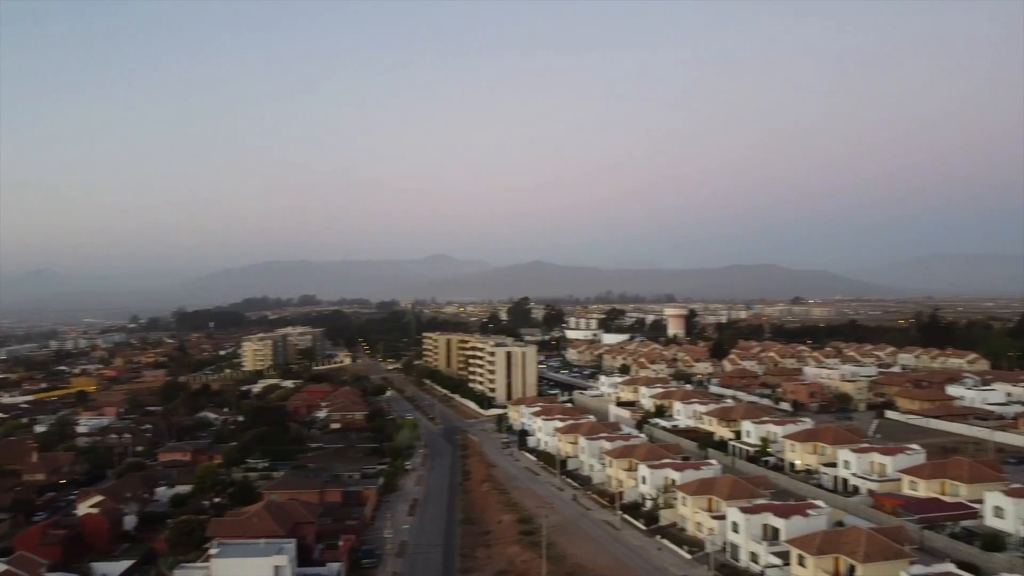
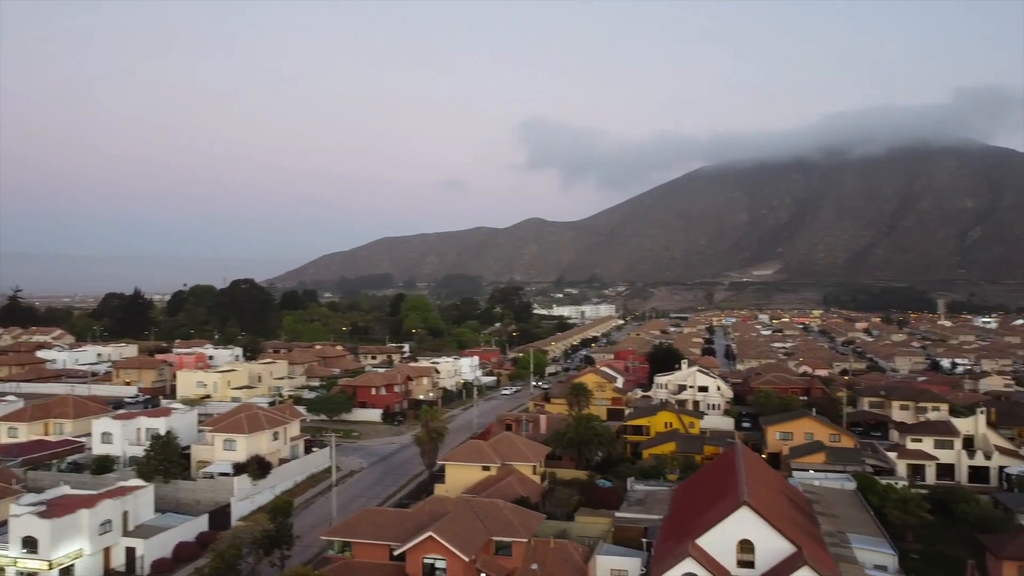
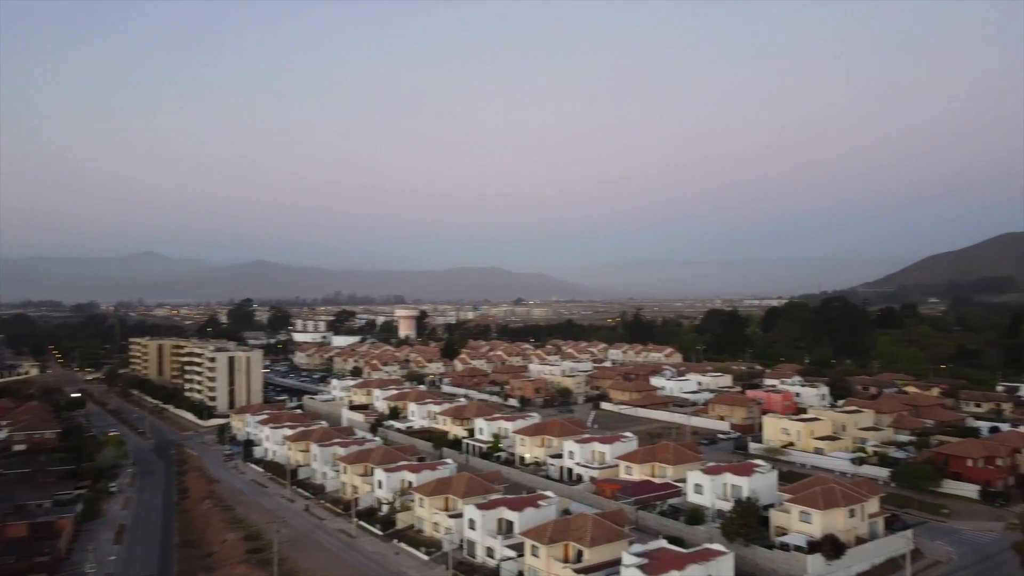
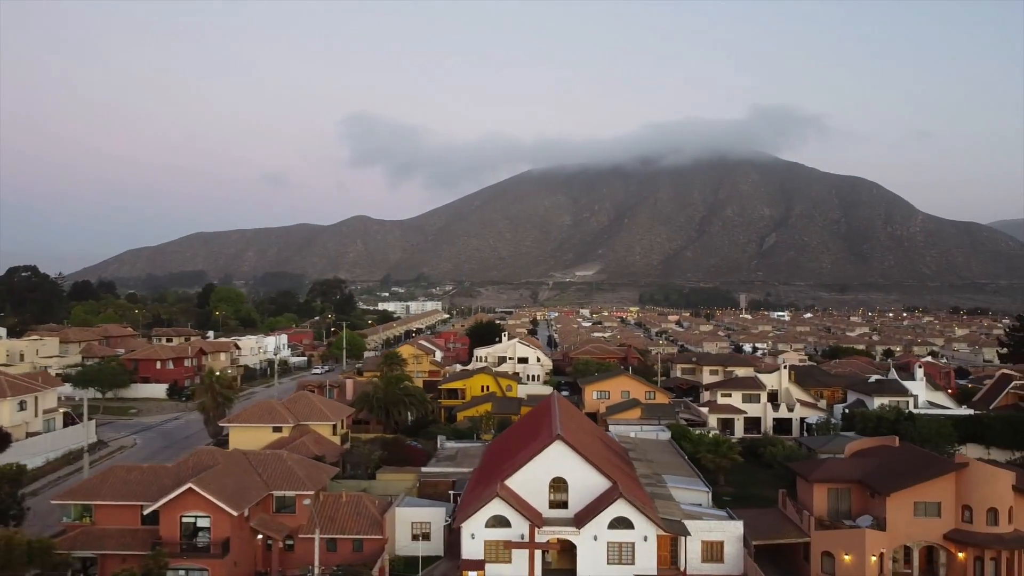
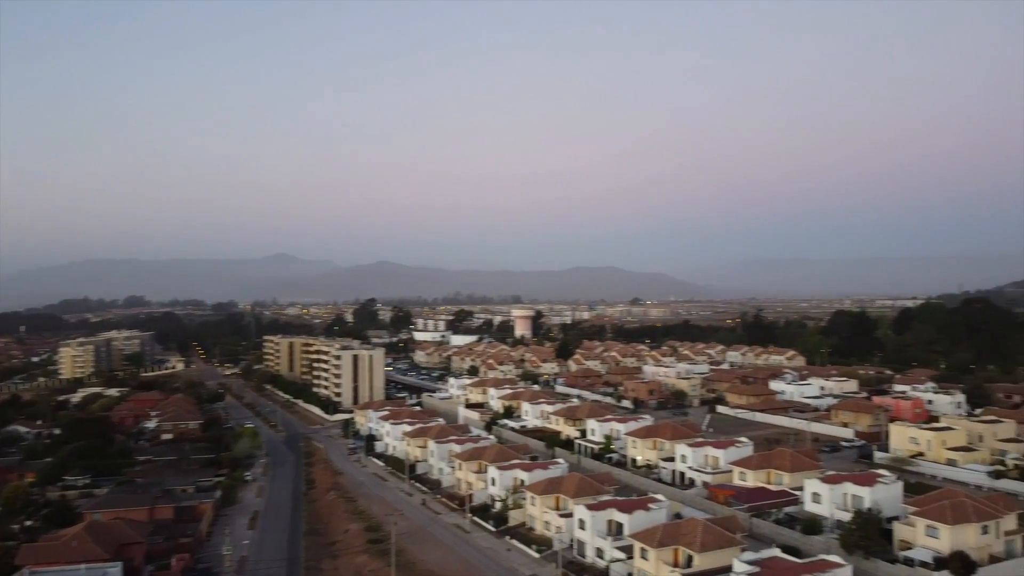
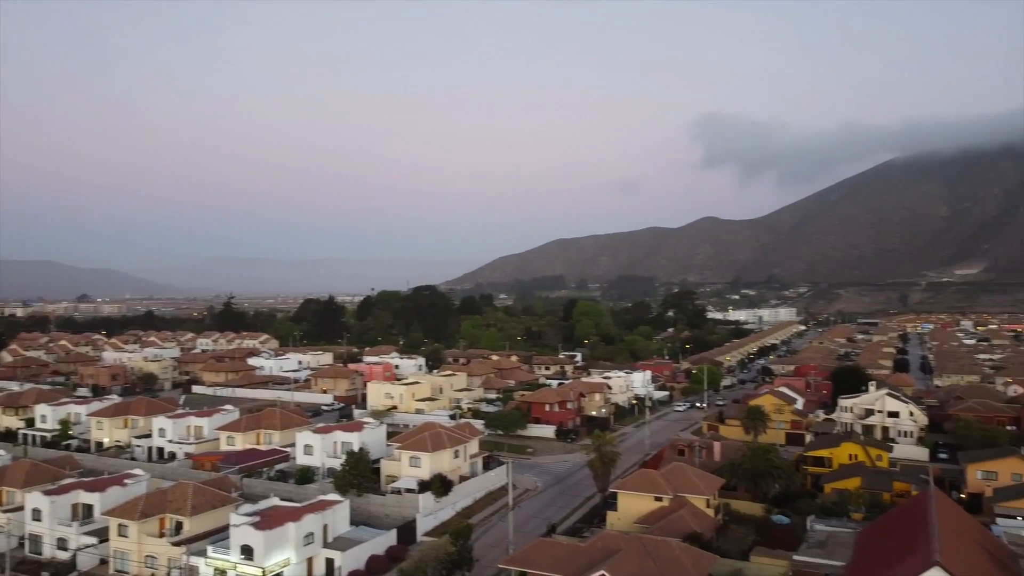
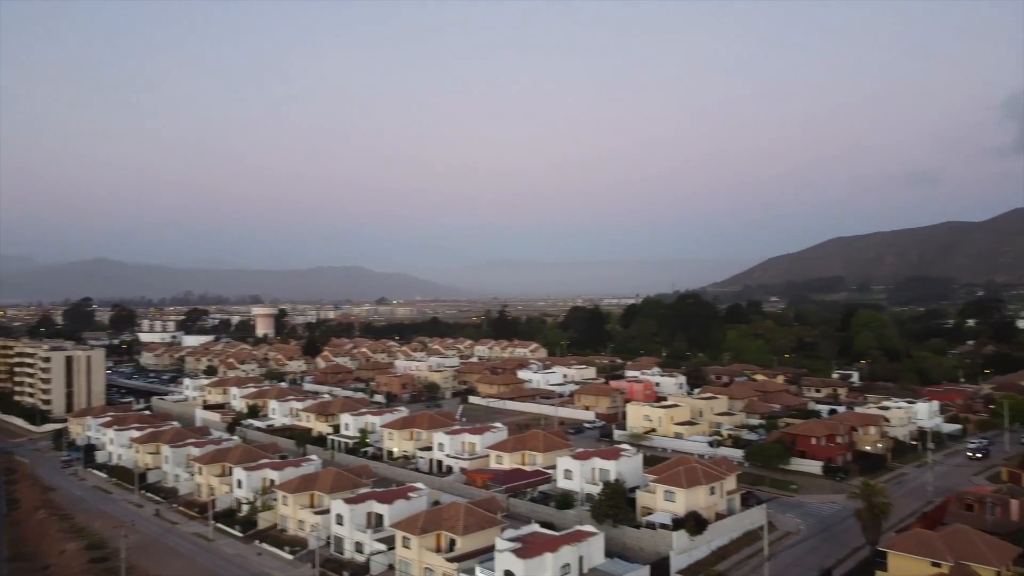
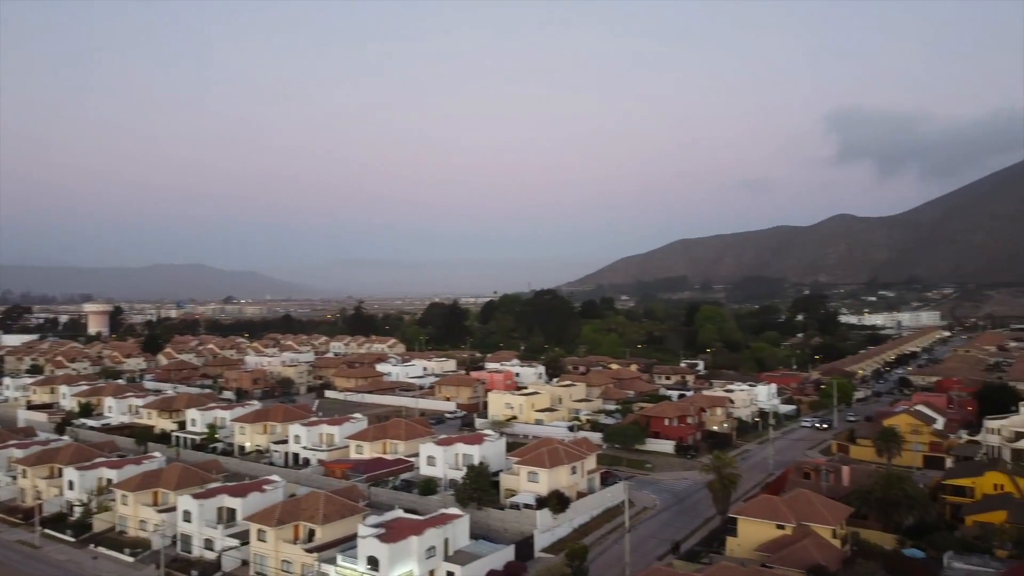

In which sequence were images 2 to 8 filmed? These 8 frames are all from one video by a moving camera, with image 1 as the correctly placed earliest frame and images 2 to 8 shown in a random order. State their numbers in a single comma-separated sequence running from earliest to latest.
5, 3, 7, 8, 6, 2, 4
